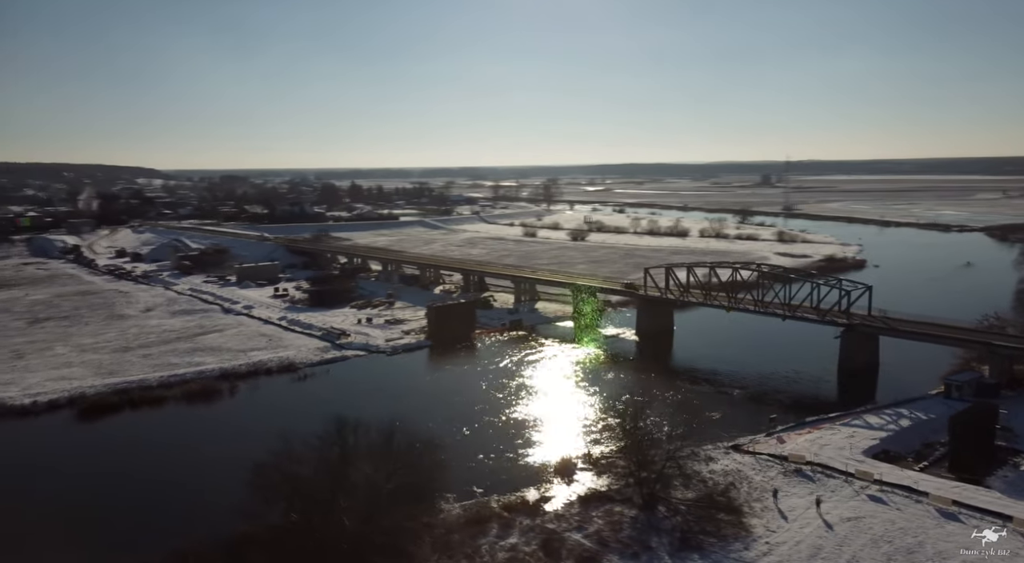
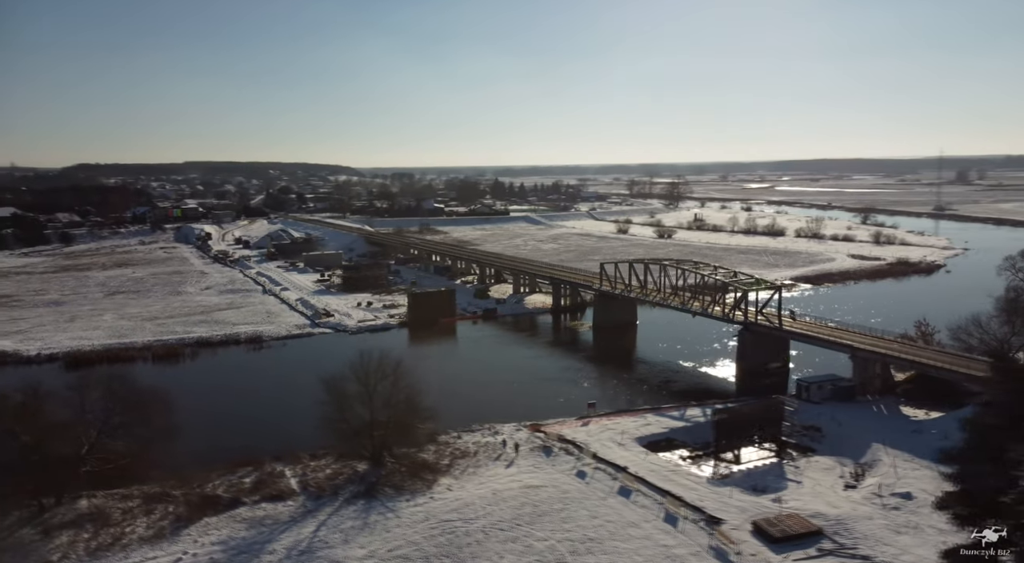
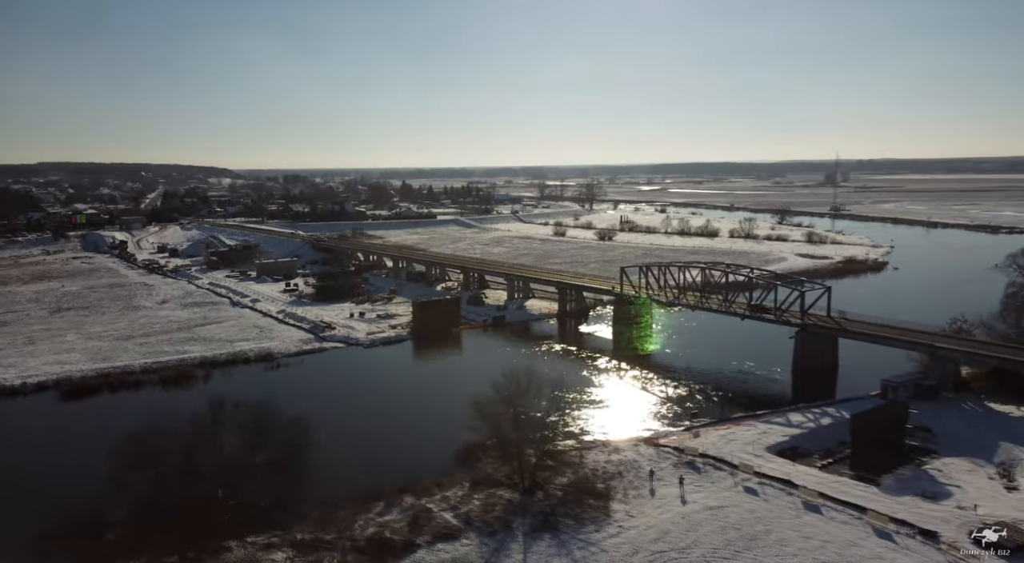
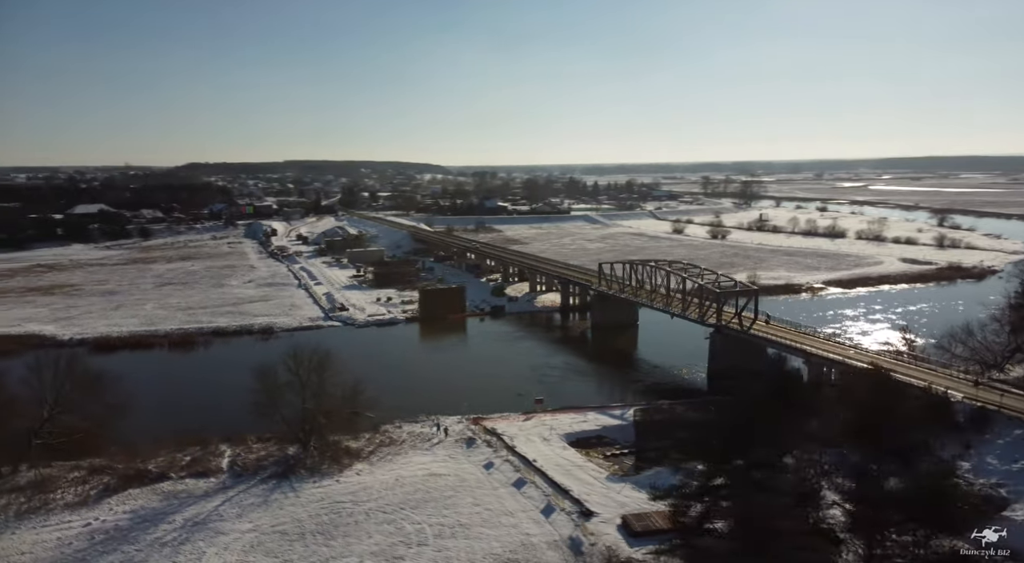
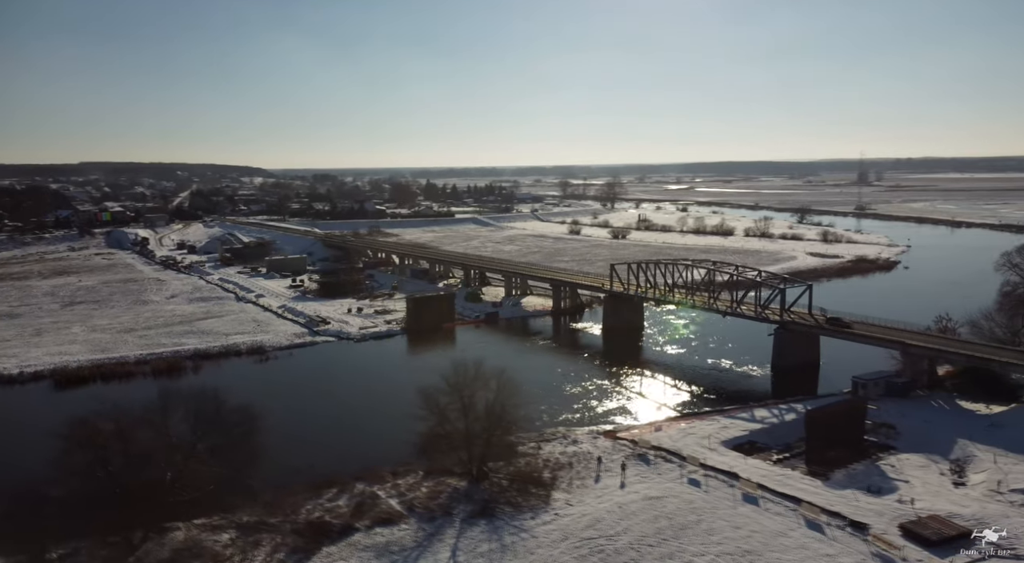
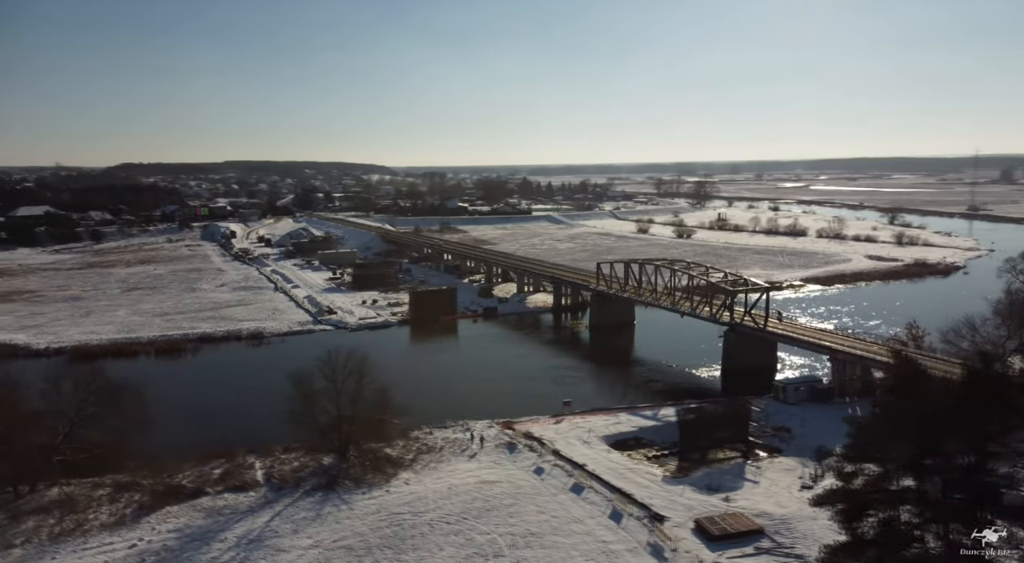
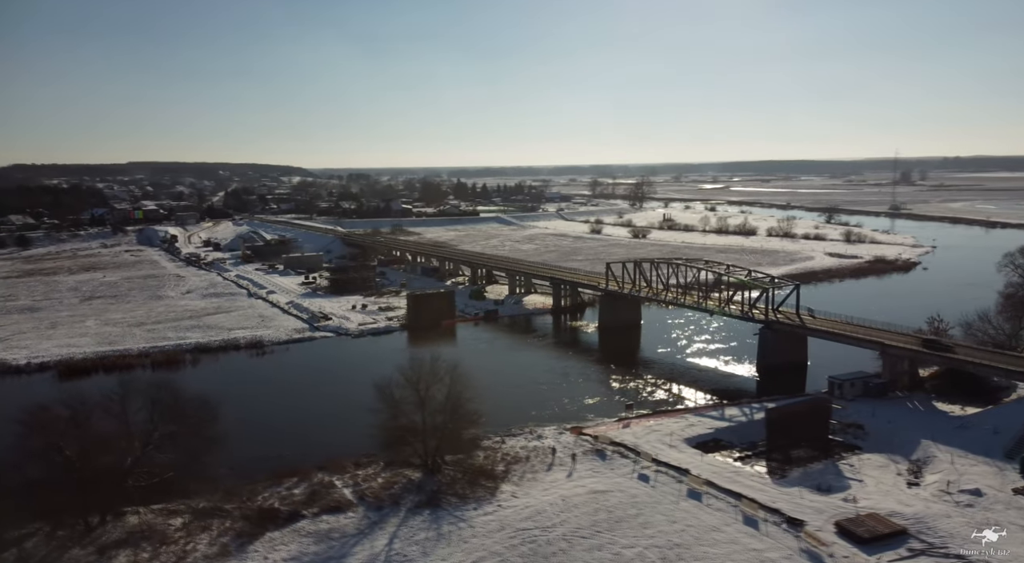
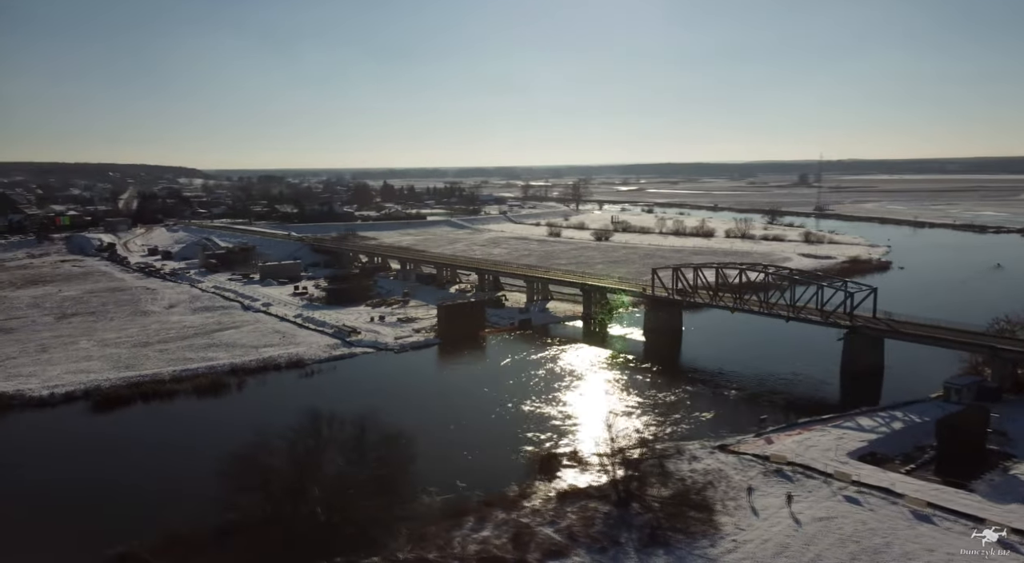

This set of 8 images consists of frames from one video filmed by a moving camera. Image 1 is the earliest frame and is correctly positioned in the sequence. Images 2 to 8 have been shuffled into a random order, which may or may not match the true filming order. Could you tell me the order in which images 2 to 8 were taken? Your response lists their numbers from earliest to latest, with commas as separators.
8, 3, 5, 7, 2, 6, 4
